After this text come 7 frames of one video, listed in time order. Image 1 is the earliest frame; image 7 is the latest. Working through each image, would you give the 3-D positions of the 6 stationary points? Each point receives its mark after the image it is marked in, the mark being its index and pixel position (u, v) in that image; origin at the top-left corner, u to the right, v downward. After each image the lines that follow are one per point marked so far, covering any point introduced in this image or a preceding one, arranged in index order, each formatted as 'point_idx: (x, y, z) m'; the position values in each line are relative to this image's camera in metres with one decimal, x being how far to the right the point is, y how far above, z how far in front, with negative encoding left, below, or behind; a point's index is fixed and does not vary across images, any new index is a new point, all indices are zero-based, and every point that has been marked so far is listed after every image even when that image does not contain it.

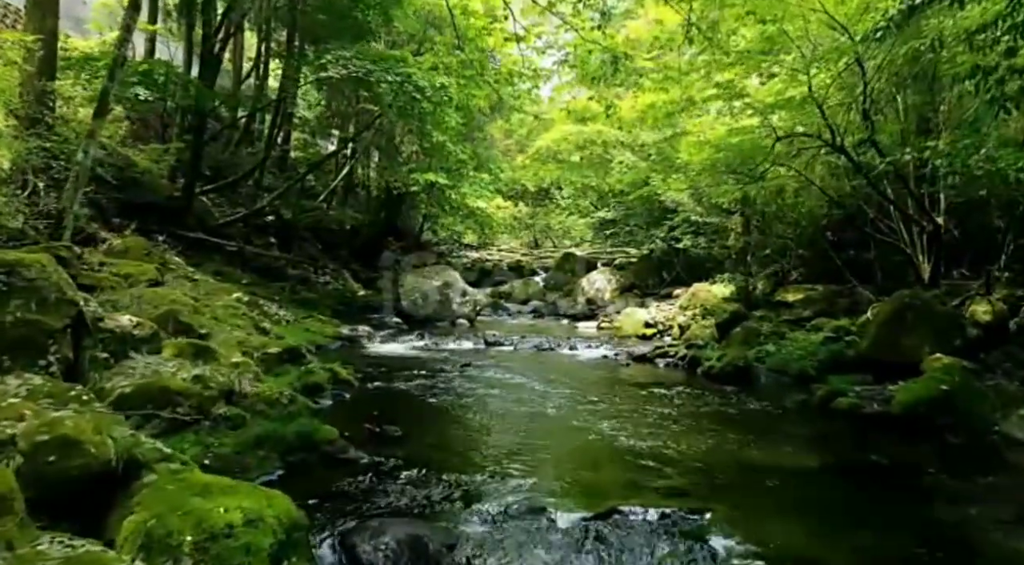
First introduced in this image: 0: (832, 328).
0: (+5.7, -0.8, +12.5) m
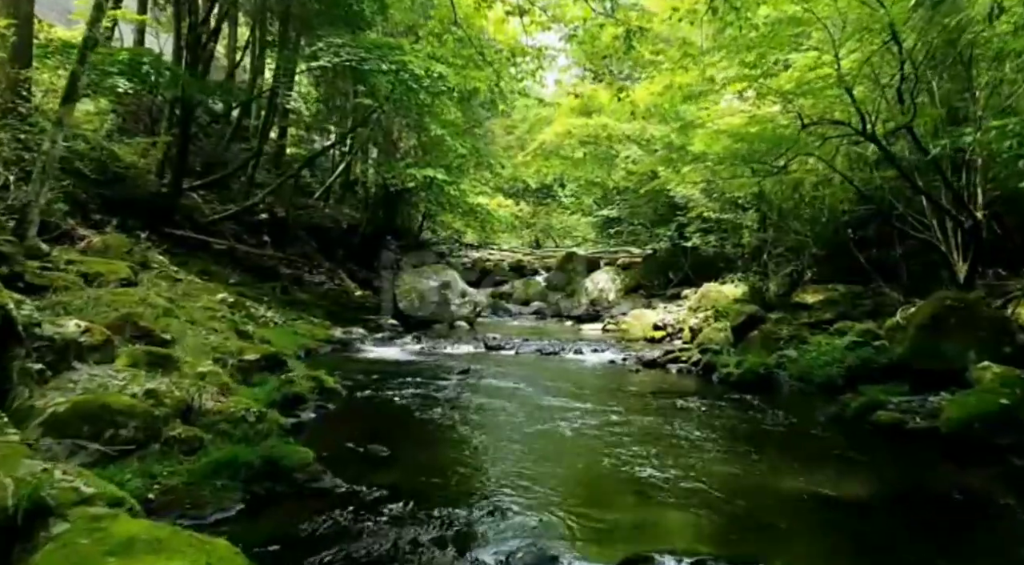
0: (+5.7, -0.8, +11.6) m
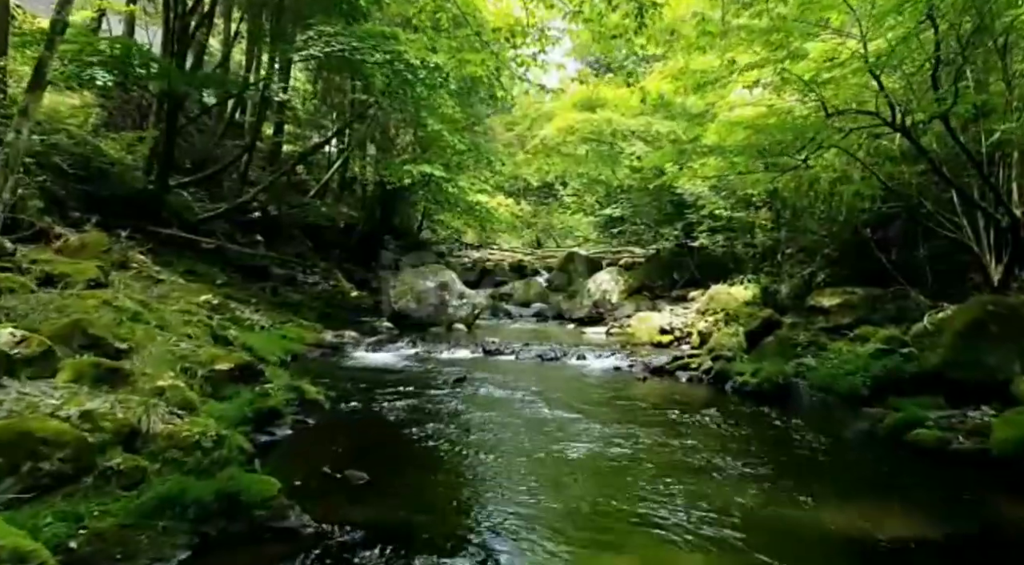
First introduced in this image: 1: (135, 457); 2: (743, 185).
0: (+5.7, -0.9, +10.9) m
1: (-2.4, -1.1, +4.5) m
2: (+4.4, +1.9, +13.5) m
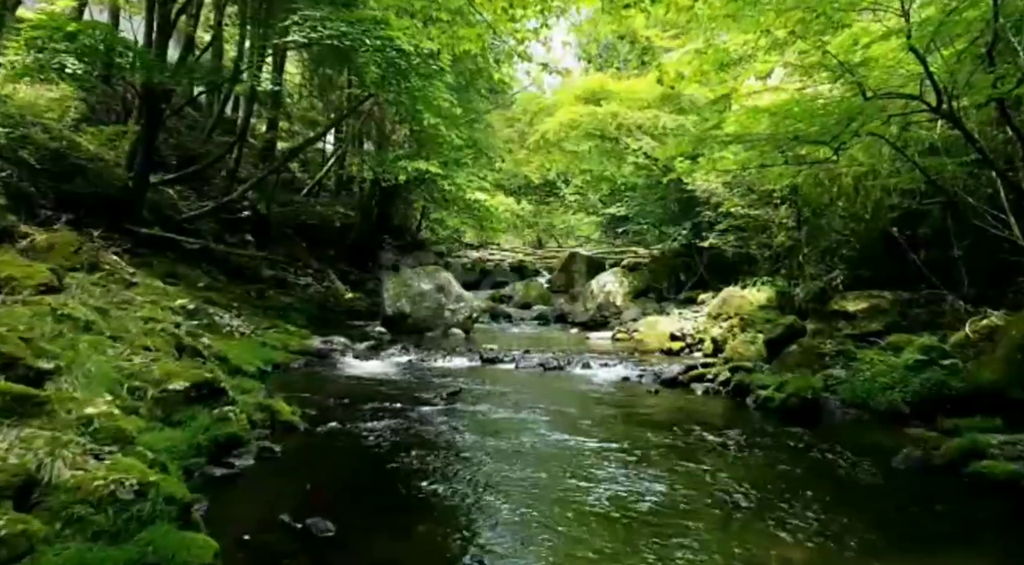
0: (+5.7, -0.9, +9.9) m
1: (-2.4, -1.2, +3.5) m
2: (+4.4, +1.8, +12.5) m
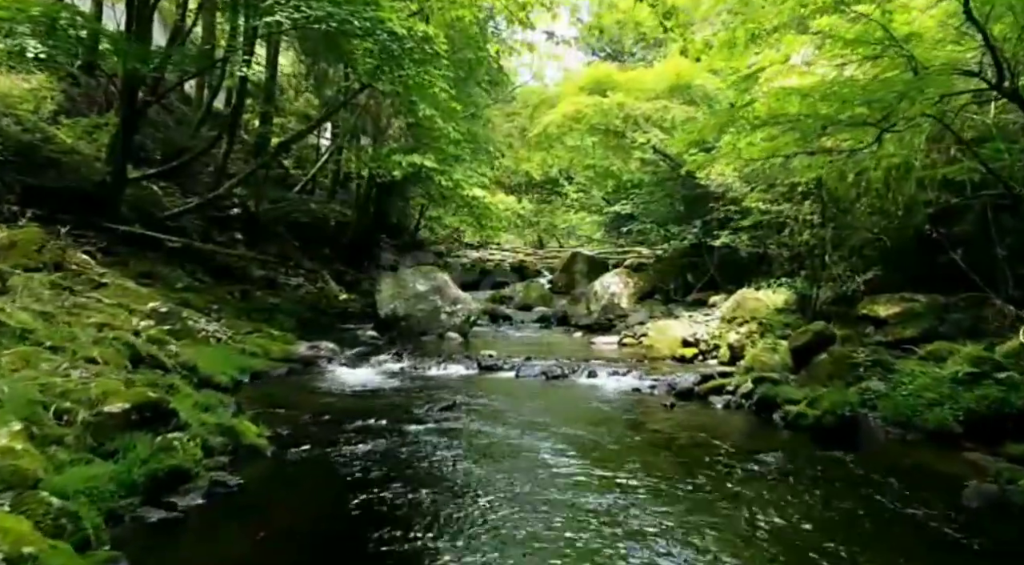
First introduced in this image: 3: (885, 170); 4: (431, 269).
0: (+5.7, -0.9, +8.8) m
1: (-2.5, -1.2, +2.5) m
2: (+4.4, +1.8, +11.5) m
3: (+5.8, +1.7, +10.9) m
4: (-2.1, +0.4, +18.2) m
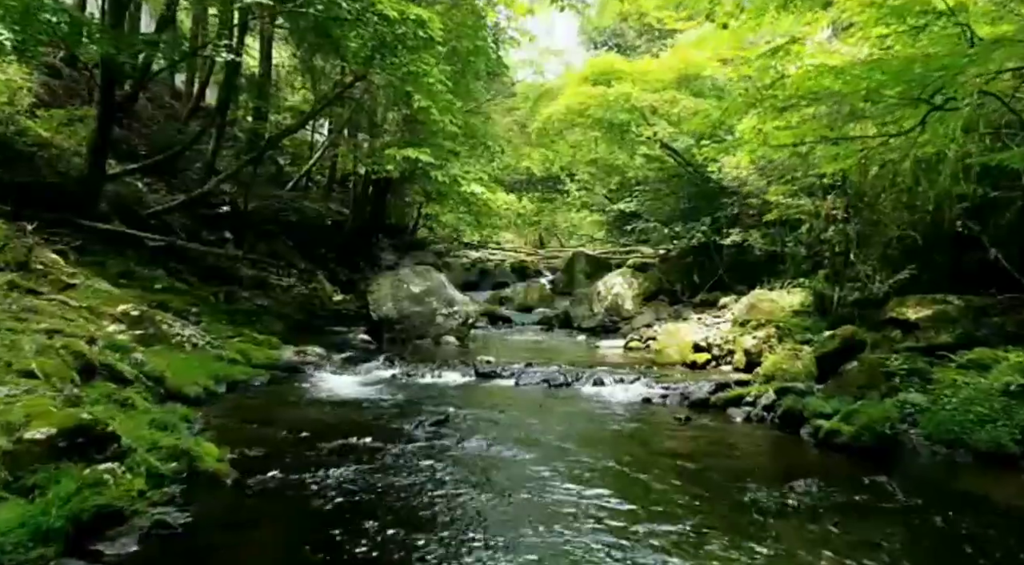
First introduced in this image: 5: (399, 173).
0: (+5.7, -1.0, +8.0) m
1: (-2.5, -1.2, +1.7) m
2: (+4.4, +1.8, +10.6) m
3: (+5.8, +1.7, +10.0) m
4: (-2.1, +0.3, +17.3) m
5: (-3.2, +3.1, +19.8) m
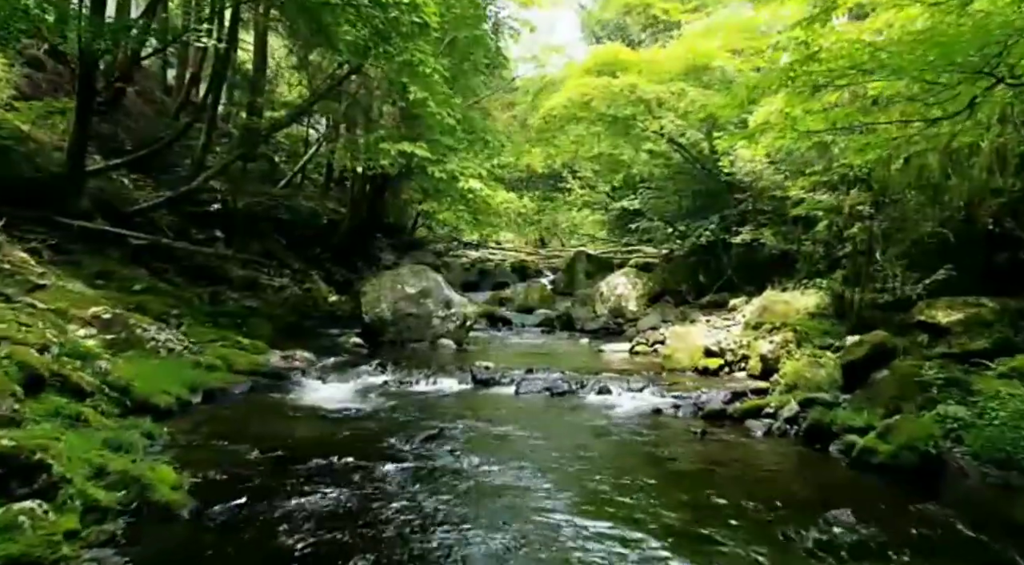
0: (+5.7, -1.0, +7.2) m
1: (-2.5, -1.2, +0.9) m
2: (+4.4, +1.8, +9.9) m
3: (+5.8, +1.7, +9.3) m
4: (-2.1, +0.3, +16.5) m
5: (-3.2, +3.1, +19.0) m
